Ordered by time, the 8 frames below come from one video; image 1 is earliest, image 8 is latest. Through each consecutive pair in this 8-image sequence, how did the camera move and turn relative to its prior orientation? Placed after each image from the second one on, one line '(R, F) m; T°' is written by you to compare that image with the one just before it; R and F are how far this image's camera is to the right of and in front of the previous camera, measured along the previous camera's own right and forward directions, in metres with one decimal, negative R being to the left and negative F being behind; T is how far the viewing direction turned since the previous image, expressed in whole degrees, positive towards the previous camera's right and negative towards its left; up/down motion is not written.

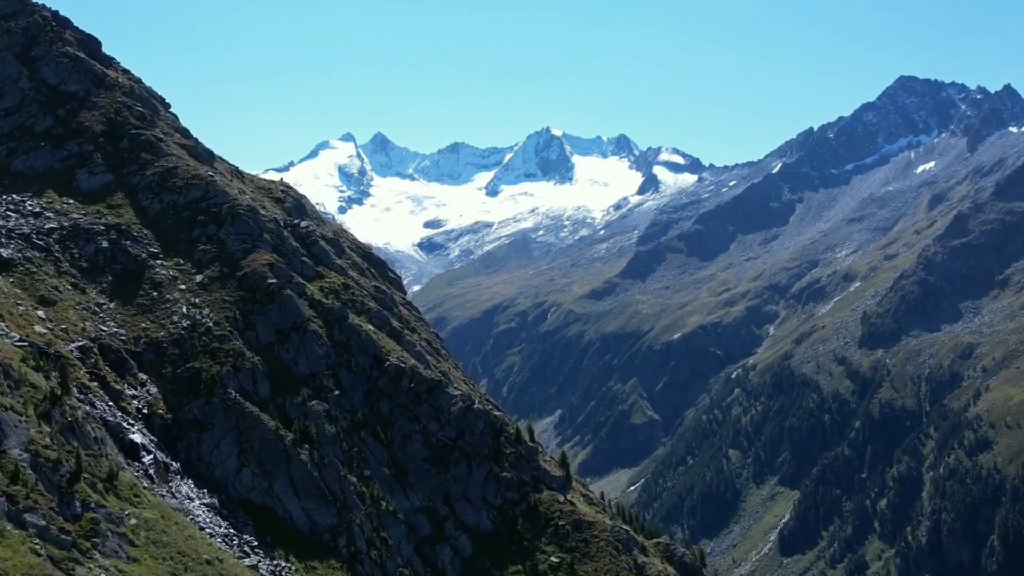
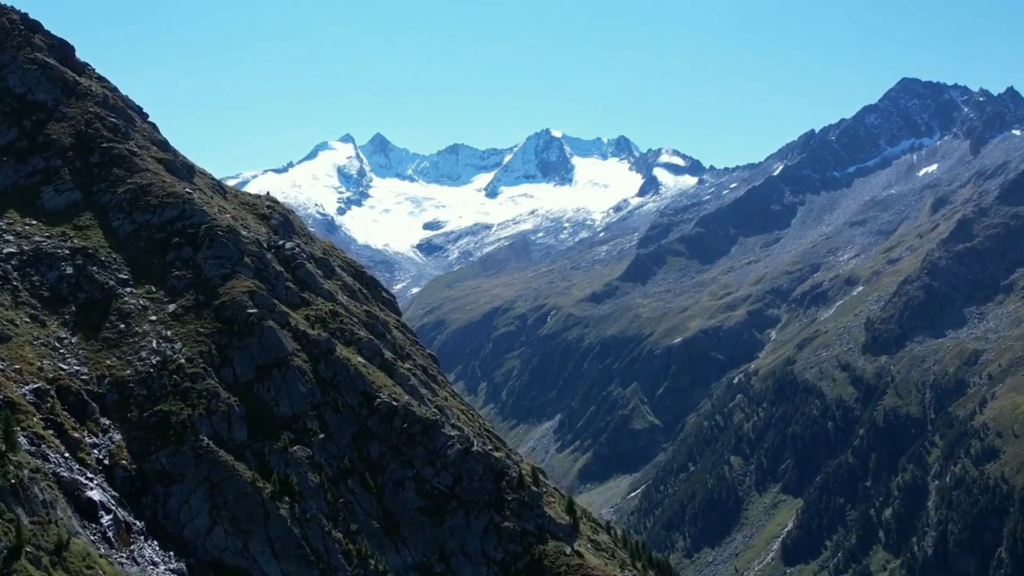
(-0.2, +4.4) m; 0°
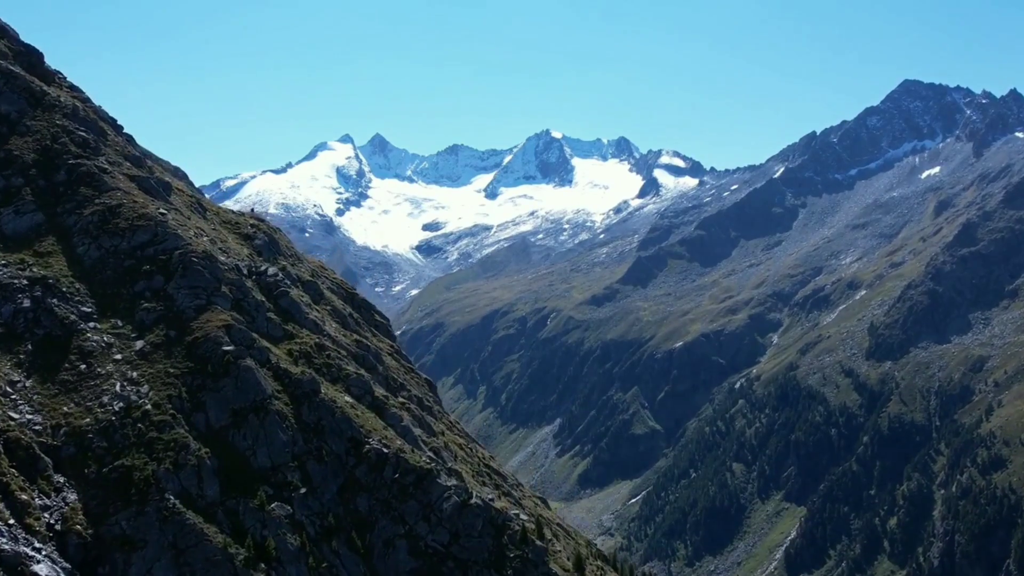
(-0.2, +4.4) m; 0°
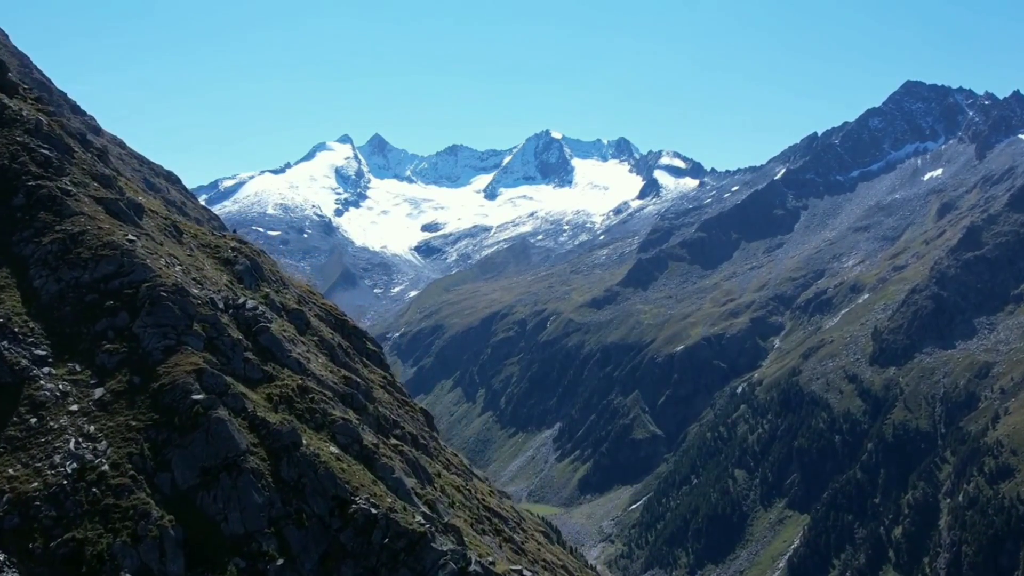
(-0.2, +4.5) m; 0°
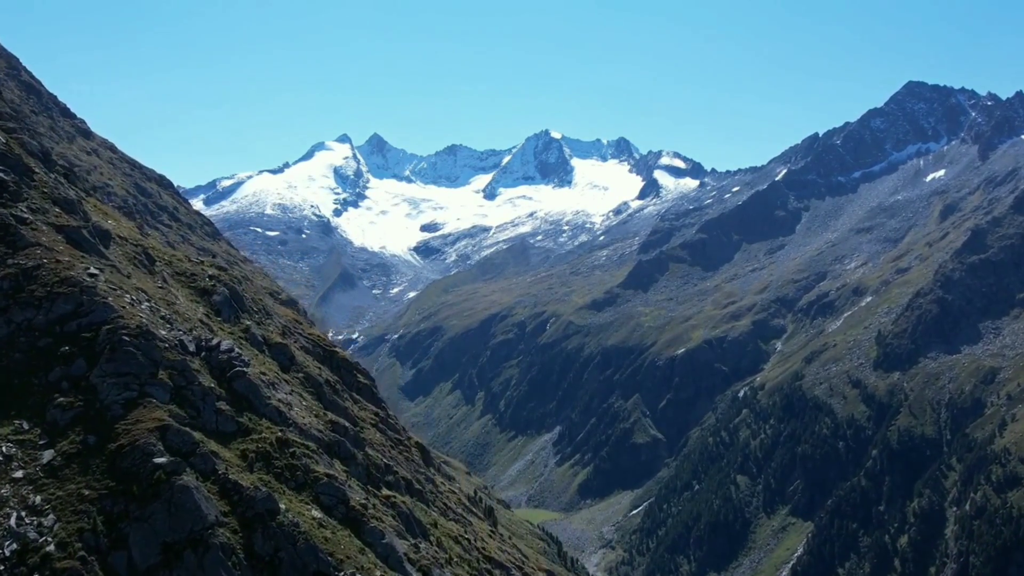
(-0.2, +4.5) m; 0°
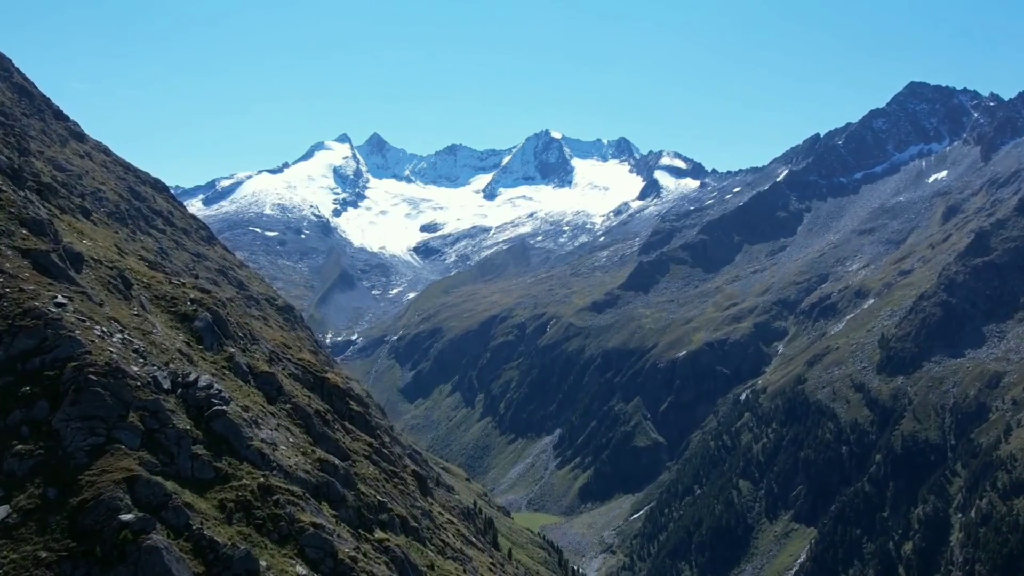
(-0.1, +3.2) m; 0°
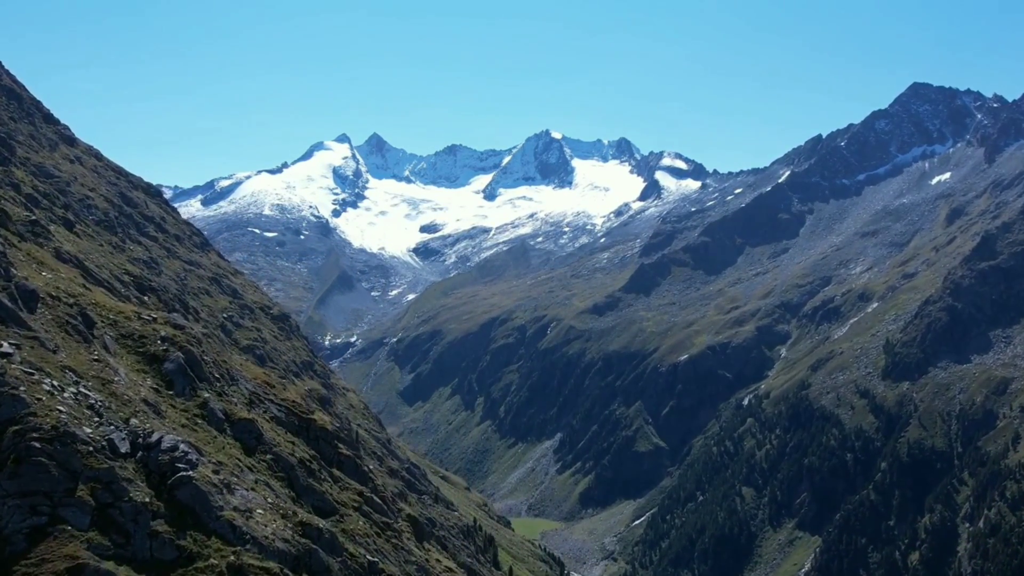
(-0.2, +4.5) m; 0°
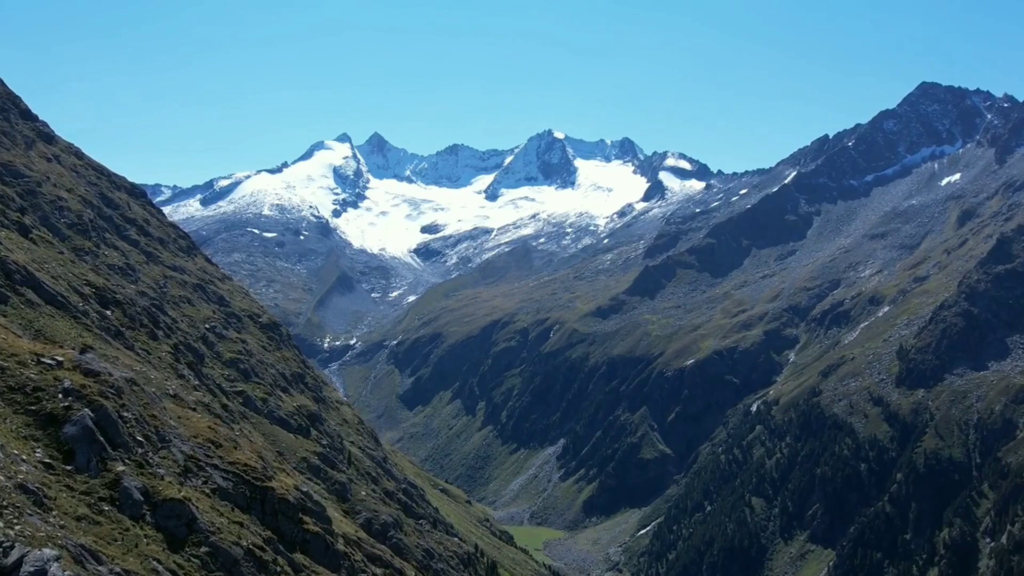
(-0.5, +10.3) m; 0°
